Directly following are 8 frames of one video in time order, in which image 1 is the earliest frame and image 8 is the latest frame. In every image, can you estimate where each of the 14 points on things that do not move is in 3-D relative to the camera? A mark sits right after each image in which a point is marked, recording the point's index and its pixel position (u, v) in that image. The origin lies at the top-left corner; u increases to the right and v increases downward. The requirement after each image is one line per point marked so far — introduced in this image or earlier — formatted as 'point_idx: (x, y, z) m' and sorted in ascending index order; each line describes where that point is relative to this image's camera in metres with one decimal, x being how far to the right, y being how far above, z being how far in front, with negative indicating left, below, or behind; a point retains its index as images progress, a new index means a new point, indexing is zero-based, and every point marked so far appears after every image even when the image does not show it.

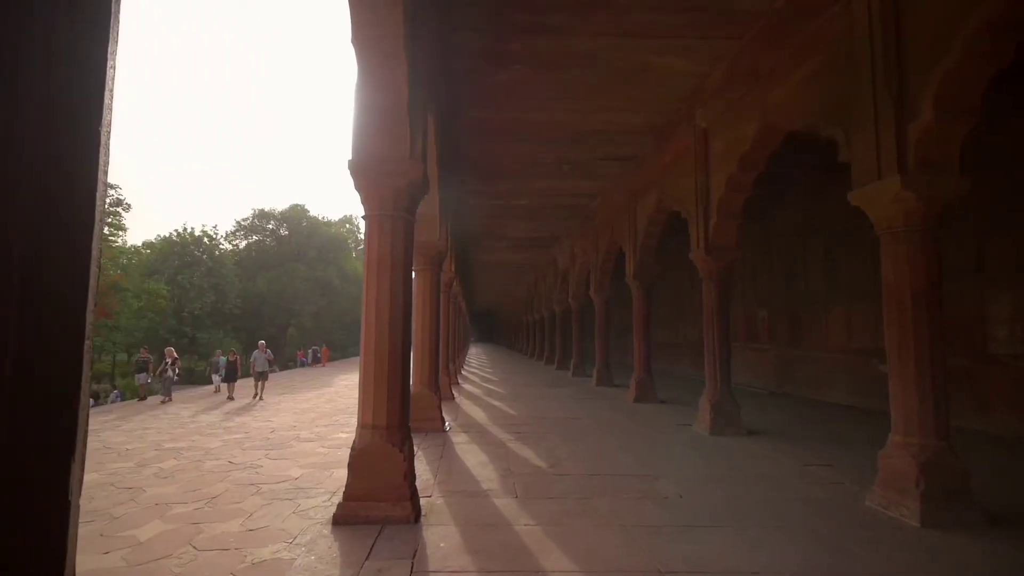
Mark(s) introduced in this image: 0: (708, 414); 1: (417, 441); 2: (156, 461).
0: (+2.4, -1.5, +6.5) m
1: (-1.0, -1.6, +5.8) m
2: (-4.7, -2.3, +7.2) m
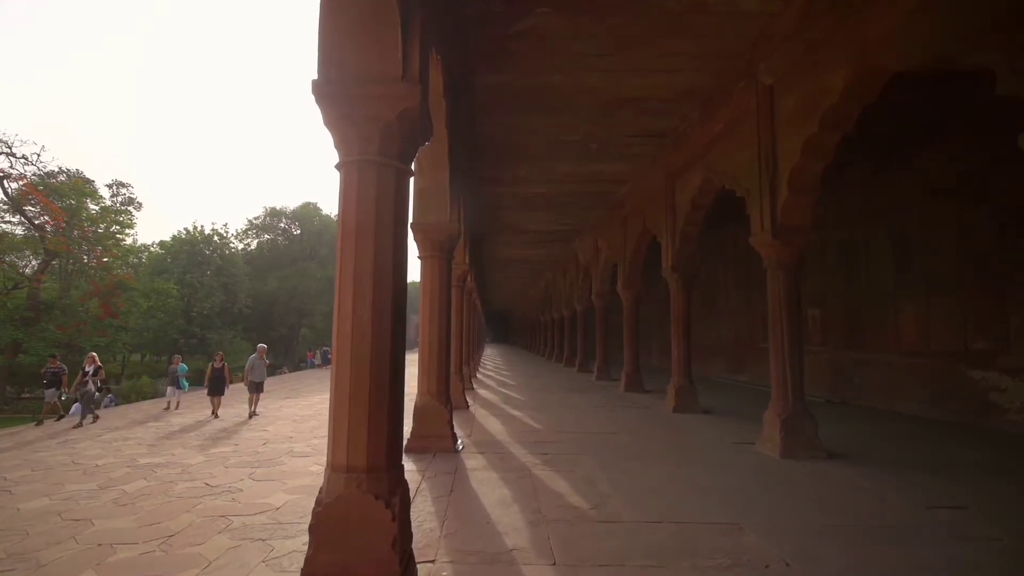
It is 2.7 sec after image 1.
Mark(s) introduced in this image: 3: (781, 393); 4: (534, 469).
0: (+2.6, -1.4, +5.3) m
1: (-0.8, -1.6, +4.7) m
2: (-4.4, -2.2, +6.2) m
3: (+2.7, -1.1, +5.5) m
4: (+0.2, -1.5, +4.6) m
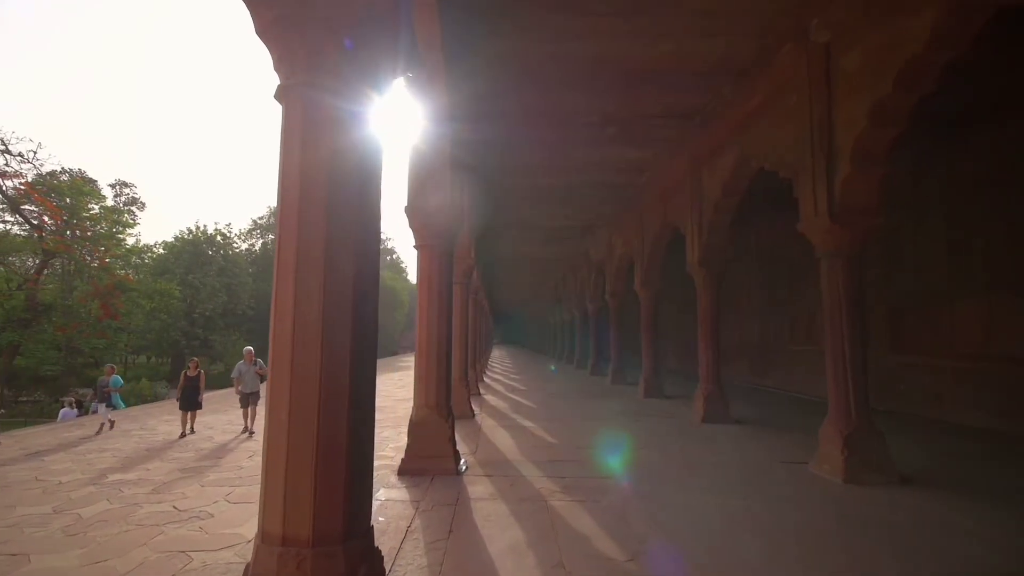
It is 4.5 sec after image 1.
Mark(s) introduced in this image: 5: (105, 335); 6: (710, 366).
0: (+2.7, -1.4, +4.5) m
1: (-0.7, -1.5, +3.9) m
2: (-4.3, -2.2, +5.4) m
3: (+2.8, -1.0, +4.7) m
4: (+0.3, -1.5, +3.8) m
5: (-14.8, -1.7, +19.8) m
6: (+2.8, -1.1, +7.6) m
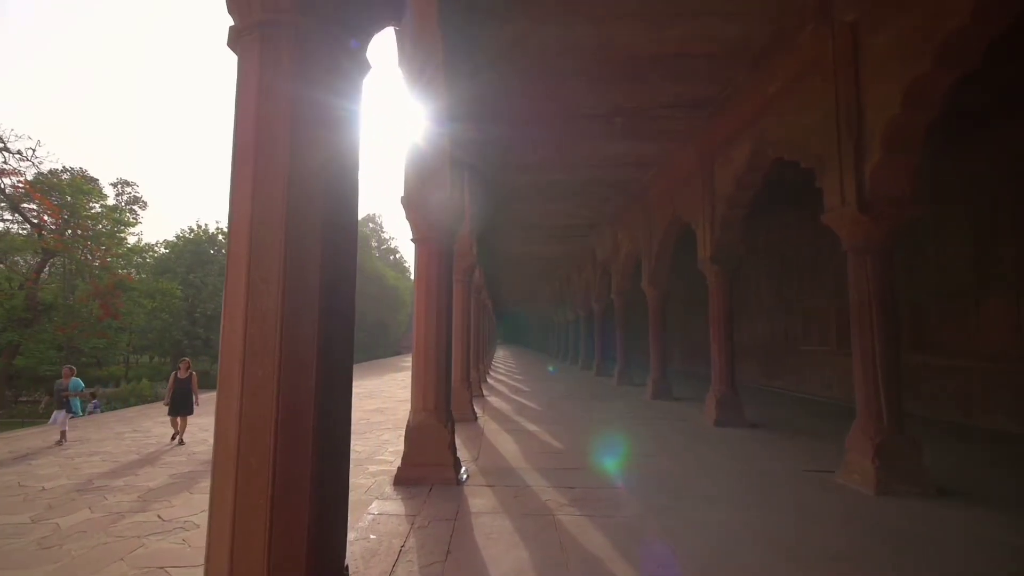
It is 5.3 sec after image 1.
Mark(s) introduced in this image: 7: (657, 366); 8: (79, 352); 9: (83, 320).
0: (+2.8, -1.3, +4.2) m
1: (-0.6, -1.5, +3.6) m
2: (-4.3, -2.1, +5.2) m
3: (+2.8, -1.0, +4.3) m
4: (+0.3, -1.5, +3.5) m
5: (-14.7, -1.7, +19.6) m
6: (+2.8, -1.0, +7.2) m
7: (+2.6, -1.4, +9.8) m
8: (-15.6, -2.3, +19.6) m
9: (-14.6, -1.1, +18.6) m
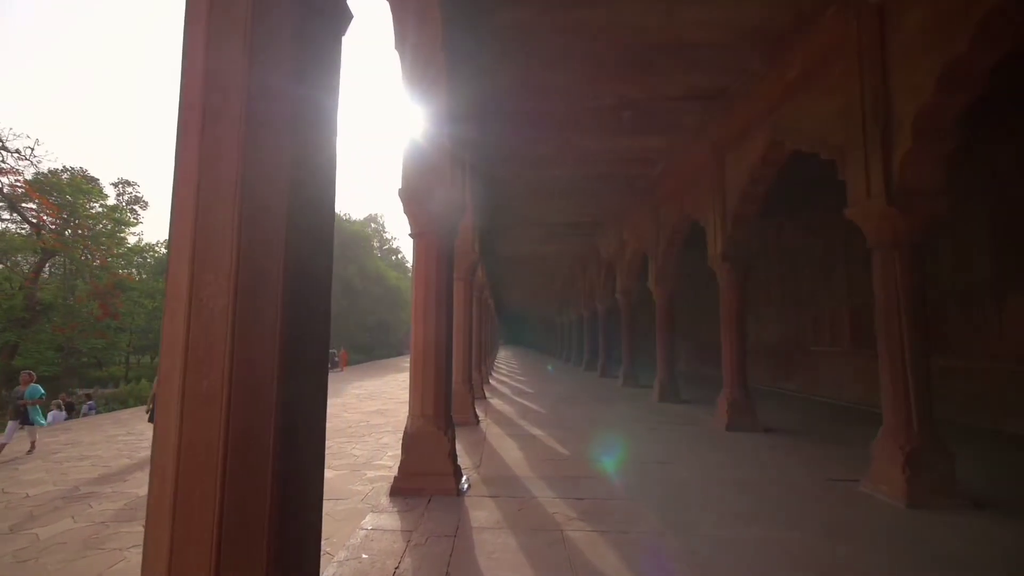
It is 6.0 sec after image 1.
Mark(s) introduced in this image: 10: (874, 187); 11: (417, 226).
0: (+2.8, -1.3, +3.9) m
1: (-0.6, -1.5, +3.4) m
2: (-4.2, -2.1, +4.9) m
3: (+2.9, -1.0, +4.1) m
4: (+0.3, -1.4, +3.2) m
5: (-14.6, -1.7, +19.4) m
6: (+2.8, -1.0, +7.0) m
7: (+2.7, -1.4, +9.5) m
8: (-15.5, -2.3, +19.4) m
9: (-14.6, -1.1, +18.4) m
10: (+2.8, +0.8, +4.2) m
11: (-0.8, +0.5, +4.6) m
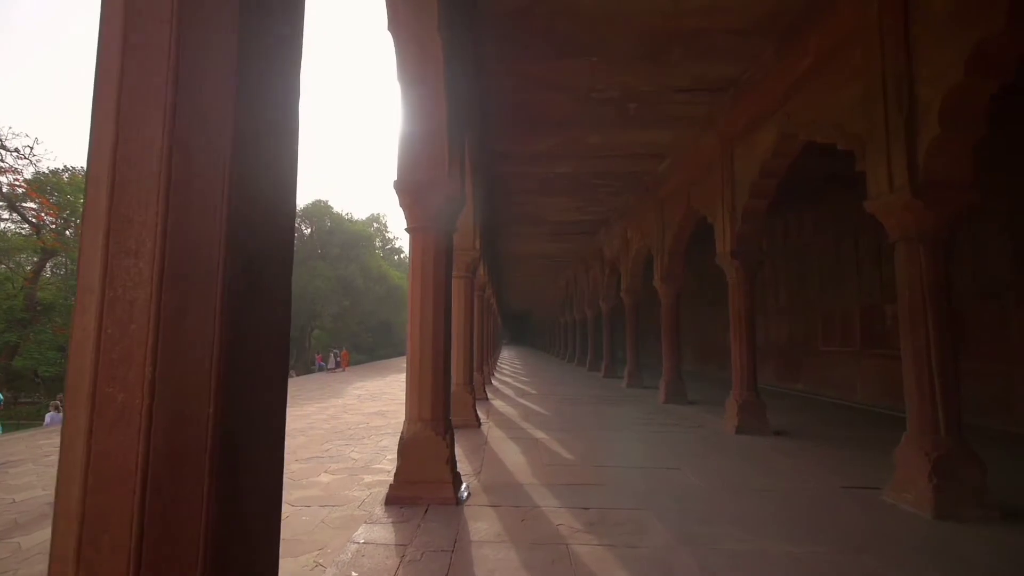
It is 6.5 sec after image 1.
0: (+2.8, -1.3, +3.7) m
1: (-0.6, -1.4, +3.2) m
2: (-4.2, -2.1, +4.7) m
3: (+2.9, -0.9, +3.8) m
4: (+0.3, -1.4, +3.0) m
5: (-14.5, -1.7, +19.3) m
6: (+2.9, -1.0, +6.7) m
7: (+2.7, -1.4, +9.3) m
8: (-15.4, -2.3, +19.2) m
9: (-14.5, -1.1, +18.2) m
10: (+2.8, +0.8, +4.0) m
11: (-0.8, +0.5, +4.4) m
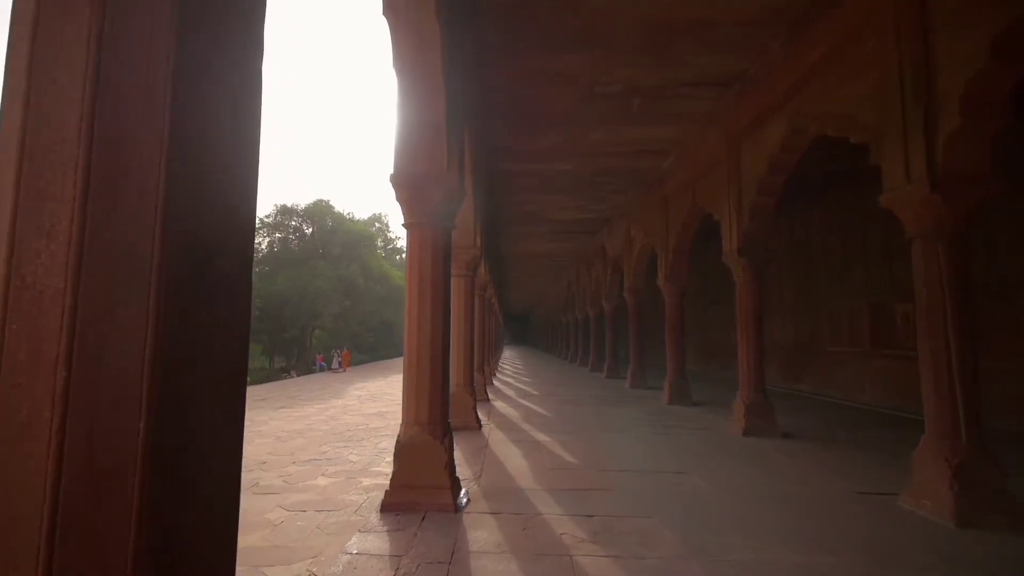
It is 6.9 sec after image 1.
0: (+2.8, -1.3, +3.5) m
1: (-0.6, -1.4, +3.0) m
2: (-4.2, -2.1, +4.6) m
3: (+2.9, -0.9, +3.7) m
4: (+0.3, -1.4, +2.9) m
5: (-14.4, -1.7, +19.2) m
6: (+2.9, -1.0, +6.6) m
7: (+2.7, -1.4, +9.2) m
8: (-15.3, -2.3, +19.1) m
9: (-14.4, -1.1, +18.1) m
10: (+2.8, +0.8, +3.8) m
11: (-0.8, +0.6, +4.3) m
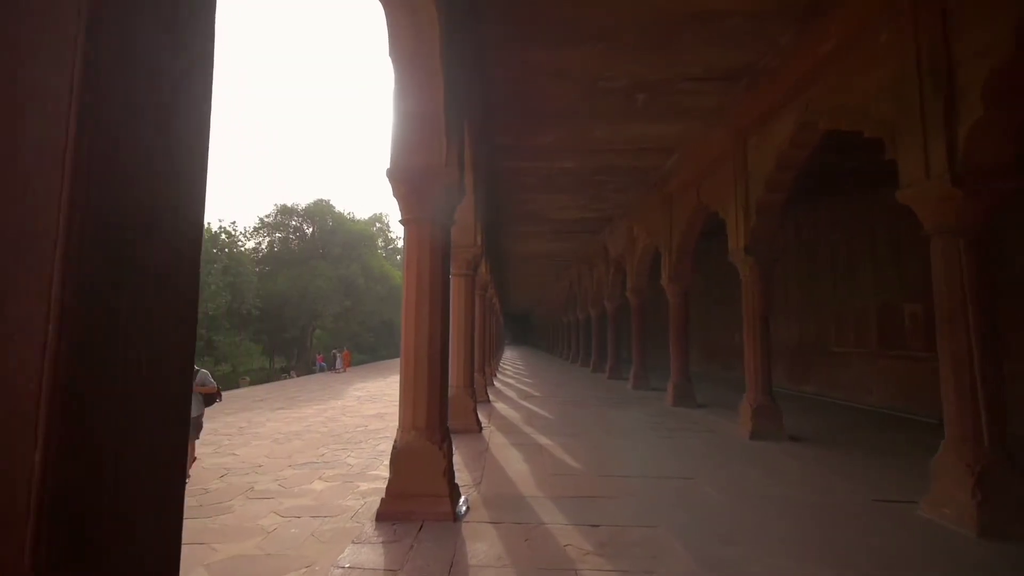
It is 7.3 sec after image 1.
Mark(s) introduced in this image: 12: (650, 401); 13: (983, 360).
0: (+2.8, -1.3, +3.4) m
1: (-0.6, -1.4, +2.9) m
2: (-4.2, -2.1, +4.4) m
3: (+2.9, -0.9, +3.5) m
4: (+0.3, -1.4, +2.7) m
5: (-14.4, -1.7, +19.0) m
6: (+2.9, -1.0, +6.4) m
7: (+2.8, -1.4, +9.0) m
8: (-15.3, -2.3, +19.0) m
9: (-14.4, -1.0, +18.0) m
10: (+2.8, +0.8, +3.6) m
11: (-0.8, +0.6, +4.1) m
12: (+2.4, -2.0, +9.4) m
13: (+3.0, -0.5, +3.5) m
